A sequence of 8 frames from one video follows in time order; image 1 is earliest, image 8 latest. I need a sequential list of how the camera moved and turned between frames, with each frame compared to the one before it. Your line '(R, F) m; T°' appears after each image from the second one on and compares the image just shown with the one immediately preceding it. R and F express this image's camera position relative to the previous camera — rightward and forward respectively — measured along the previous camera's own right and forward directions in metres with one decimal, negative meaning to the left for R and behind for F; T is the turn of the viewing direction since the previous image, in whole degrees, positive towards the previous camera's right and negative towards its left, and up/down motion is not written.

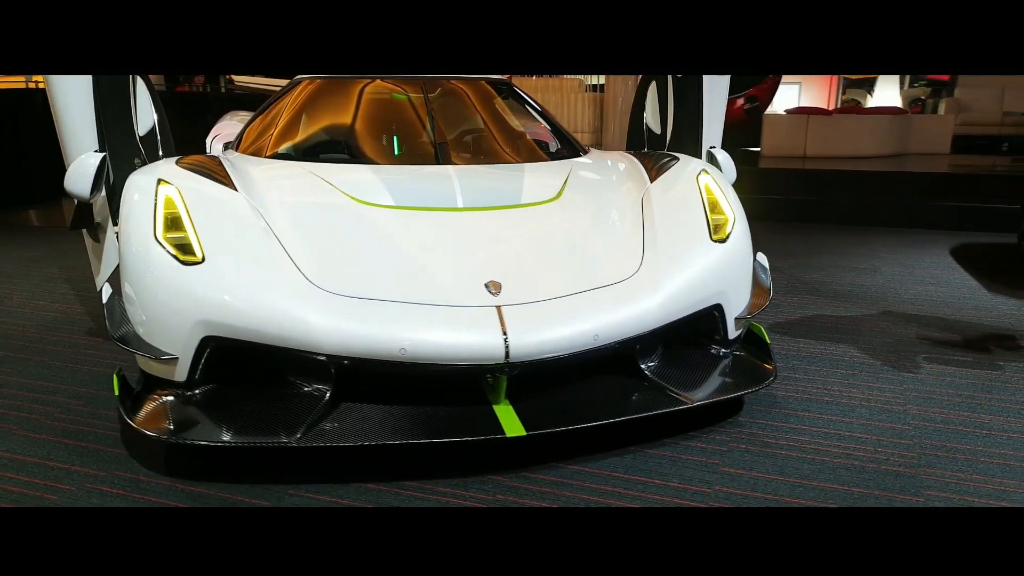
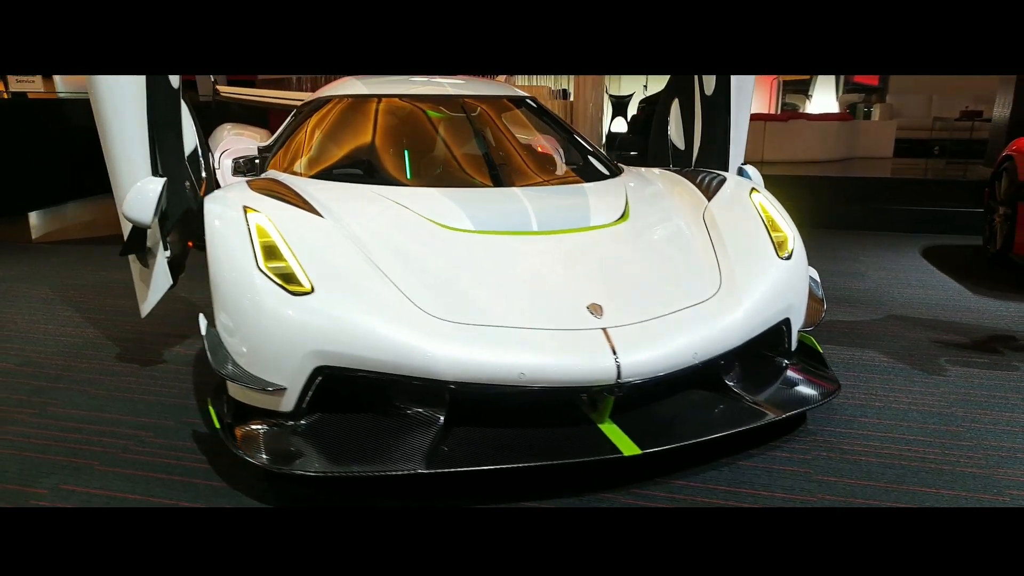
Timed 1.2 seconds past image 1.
(-0.4, 0.0) m; +5°
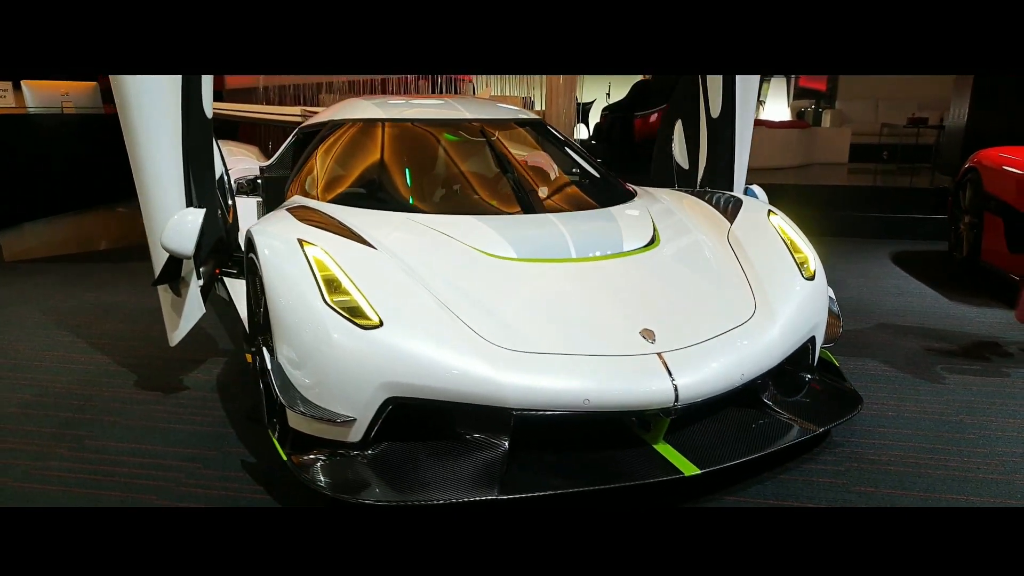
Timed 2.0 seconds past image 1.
(-0.2, -0.1) m; +4°
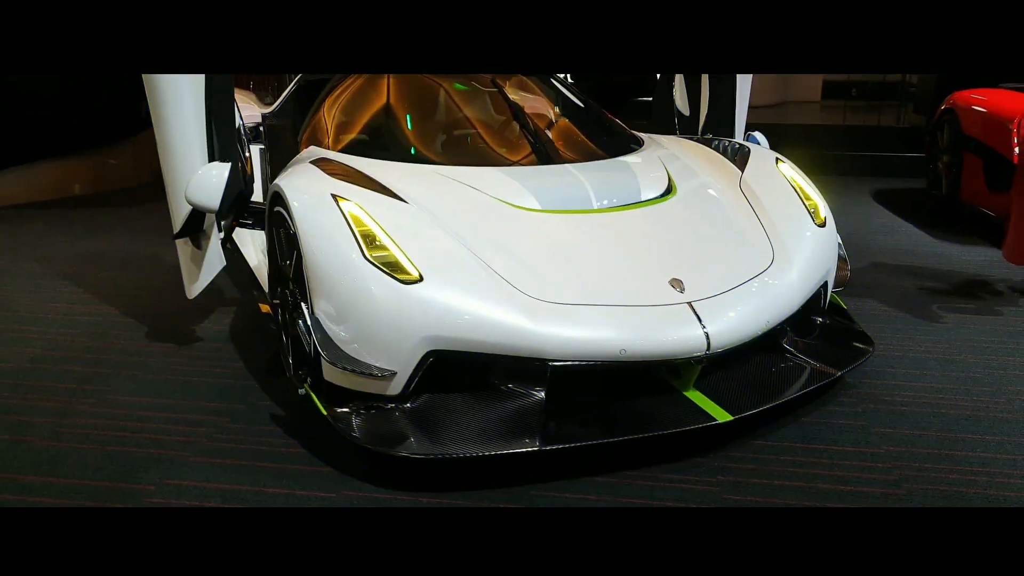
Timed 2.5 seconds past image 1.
(-0.1, 0.0) m; +2°
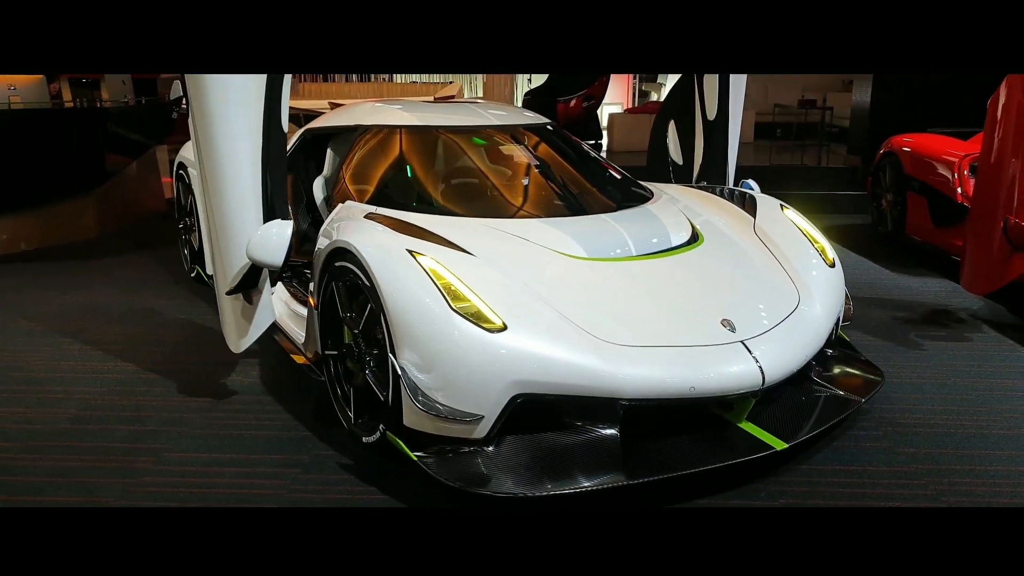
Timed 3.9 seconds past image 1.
(-0.3, -0.1) m; +6°
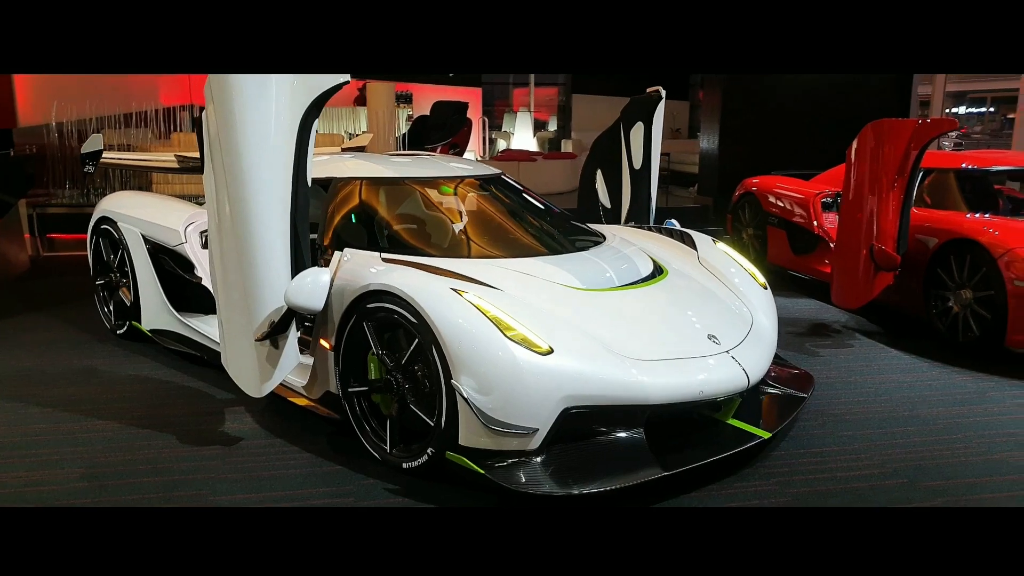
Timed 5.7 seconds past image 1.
(-0.5, -0.2) m; +12°
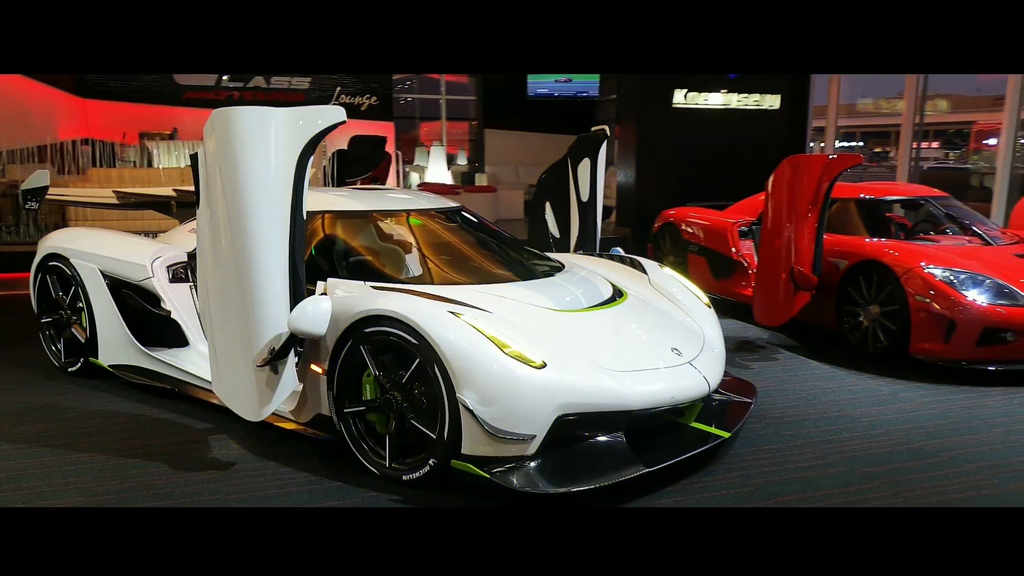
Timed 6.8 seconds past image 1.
(-0.3, -0.2) m; +7°
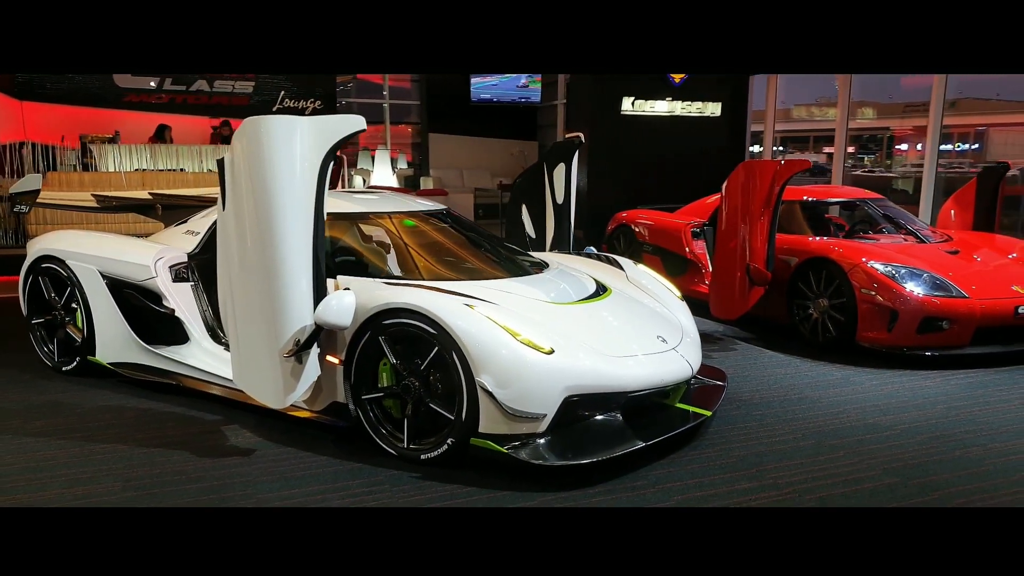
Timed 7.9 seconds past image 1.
(-0.2, -0.2) m; +5°
